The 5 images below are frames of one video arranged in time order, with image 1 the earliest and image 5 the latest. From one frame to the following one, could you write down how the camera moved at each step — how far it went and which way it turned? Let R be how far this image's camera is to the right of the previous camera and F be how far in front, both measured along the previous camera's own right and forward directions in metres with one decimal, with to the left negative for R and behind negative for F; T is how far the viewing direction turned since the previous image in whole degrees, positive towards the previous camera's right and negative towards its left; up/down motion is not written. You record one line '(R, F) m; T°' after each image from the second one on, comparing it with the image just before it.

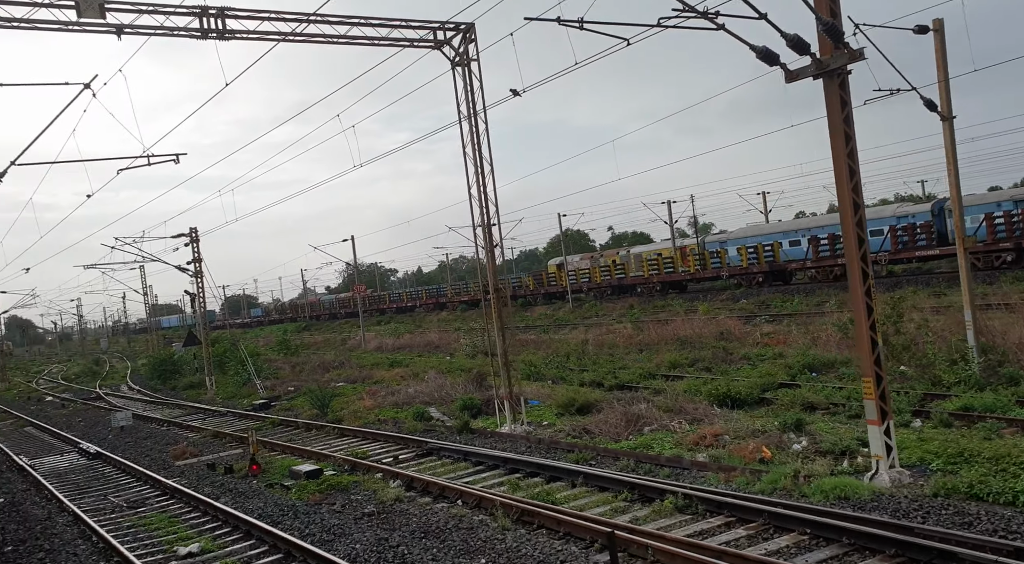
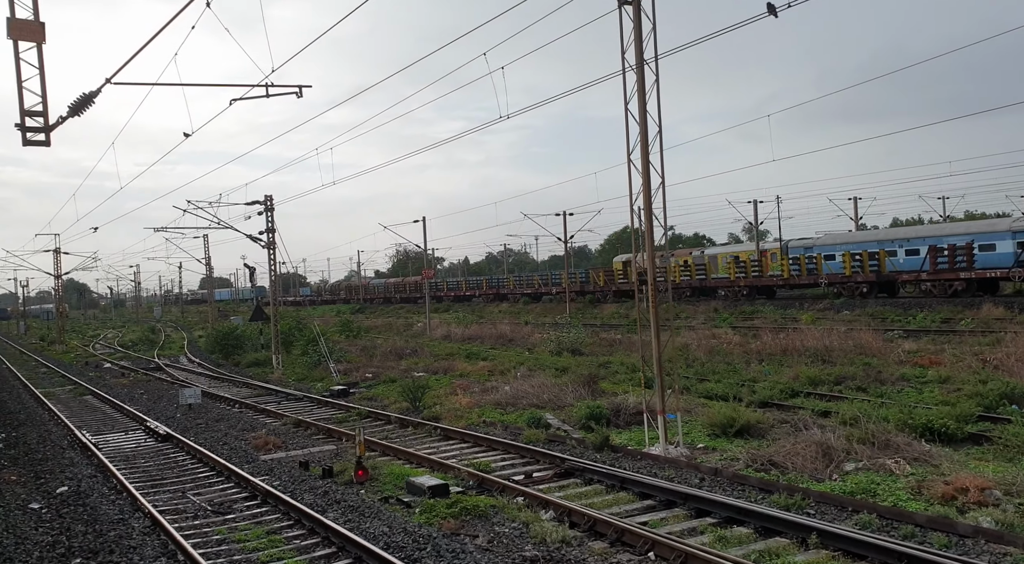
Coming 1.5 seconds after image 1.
(-1.6, +2.2) m; -3°
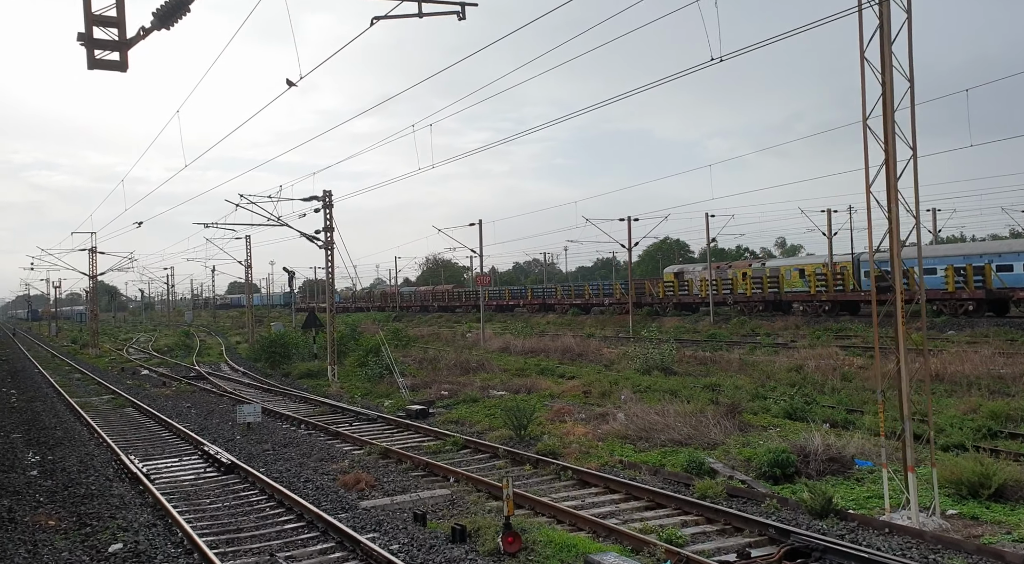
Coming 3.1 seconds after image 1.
(-1.8, +2.7) m; -2°
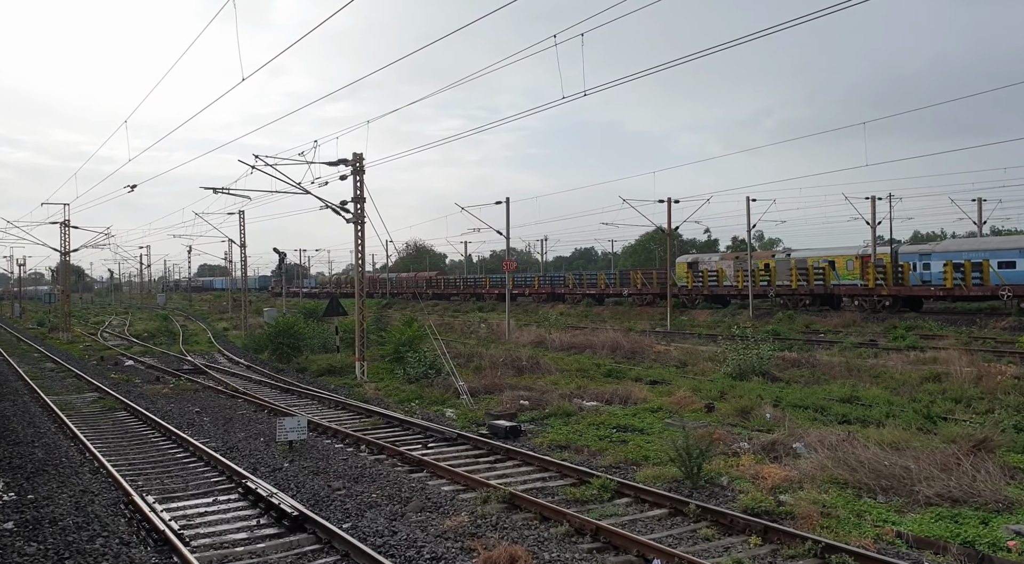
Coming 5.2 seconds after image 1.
(-2.5, +4.0) m; +2°
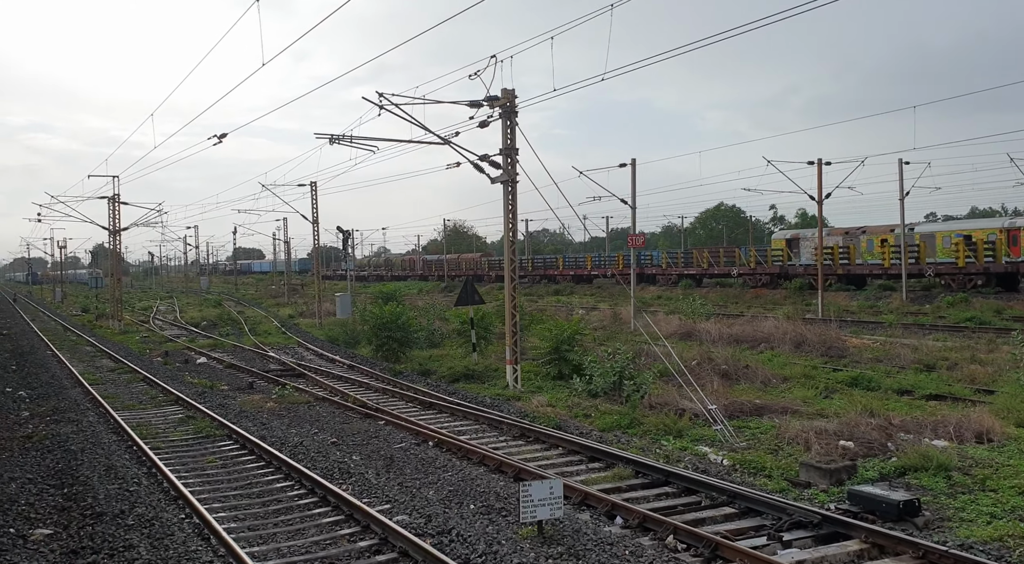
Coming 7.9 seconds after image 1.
(-3.7, +5.5) m; -2°
